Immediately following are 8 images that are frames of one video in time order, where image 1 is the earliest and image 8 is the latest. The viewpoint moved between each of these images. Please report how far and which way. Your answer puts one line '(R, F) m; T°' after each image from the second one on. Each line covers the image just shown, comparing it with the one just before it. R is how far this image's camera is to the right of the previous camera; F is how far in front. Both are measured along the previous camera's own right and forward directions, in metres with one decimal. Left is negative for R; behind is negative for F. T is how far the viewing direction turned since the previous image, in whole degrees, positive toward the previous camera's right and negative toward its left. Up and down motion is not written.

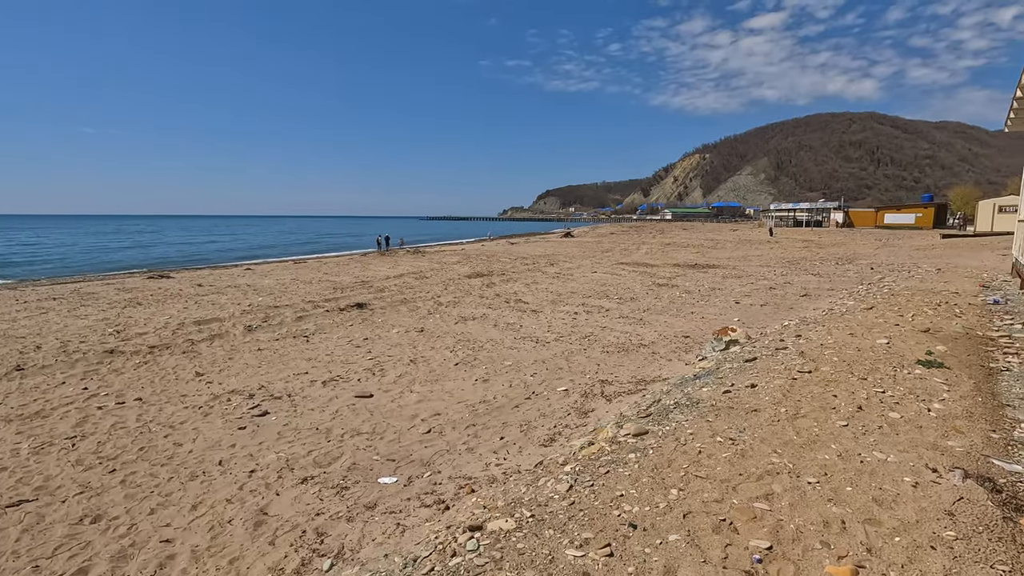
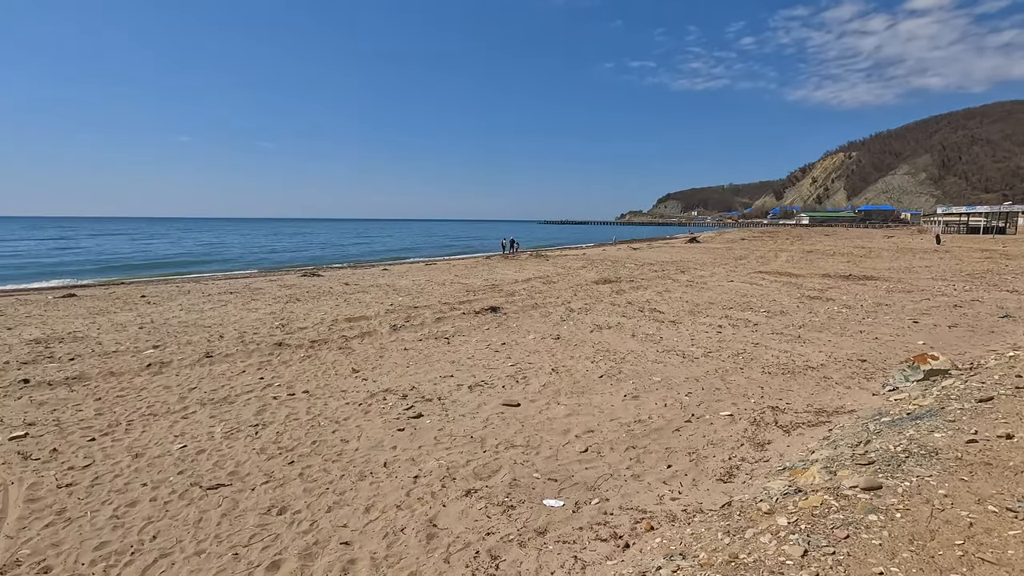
(-0.5, +0.3) m; -12°
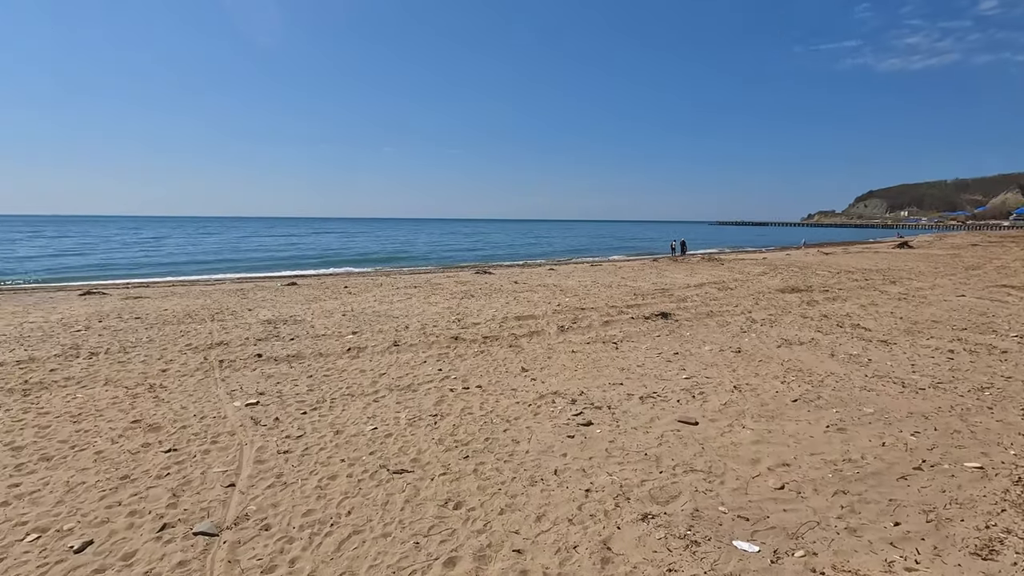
(-0.2, +0.2) m; -17°
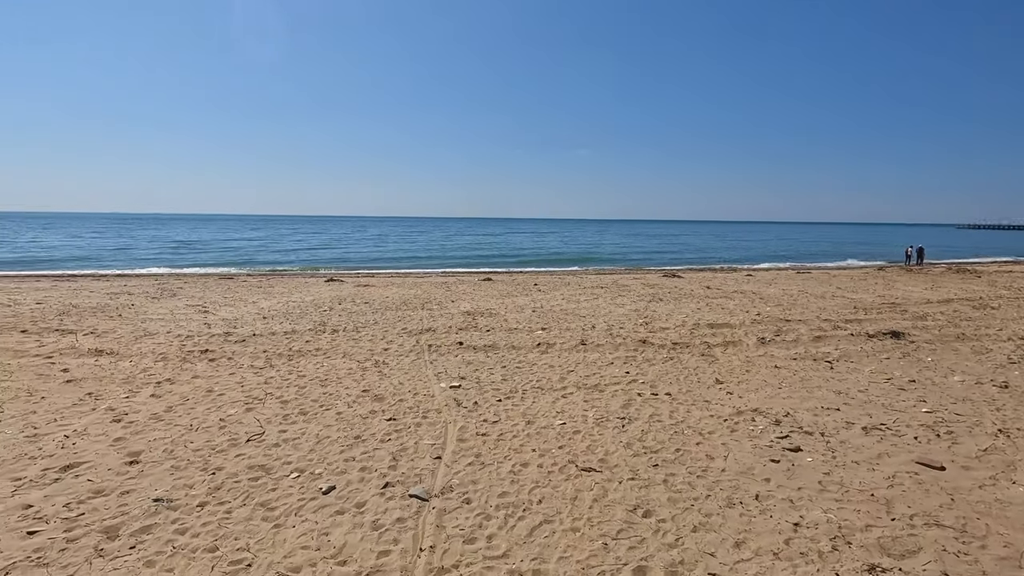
(-0.1, 0.0) m; -19°
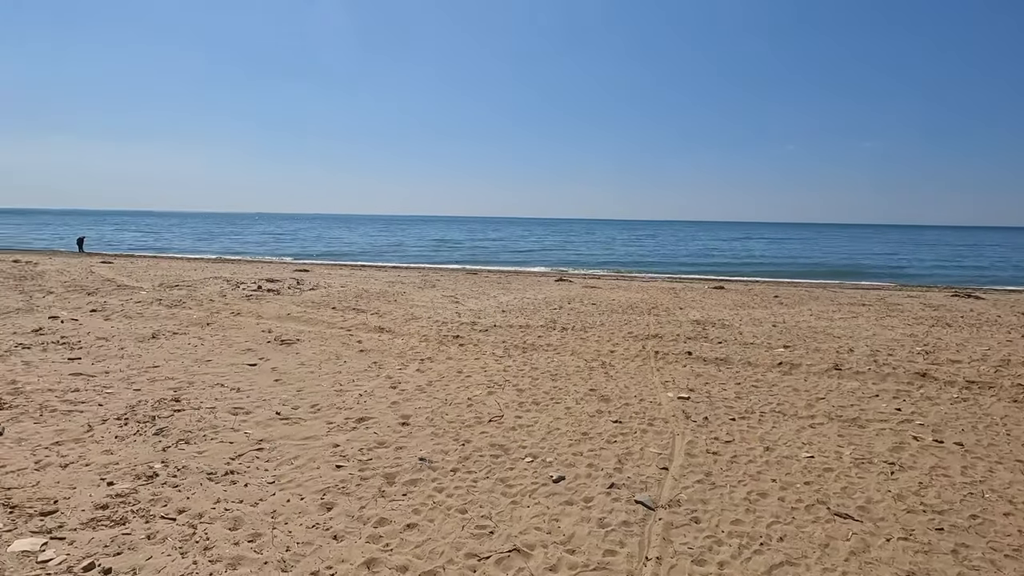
(-0.1, -0.1) m; -24°
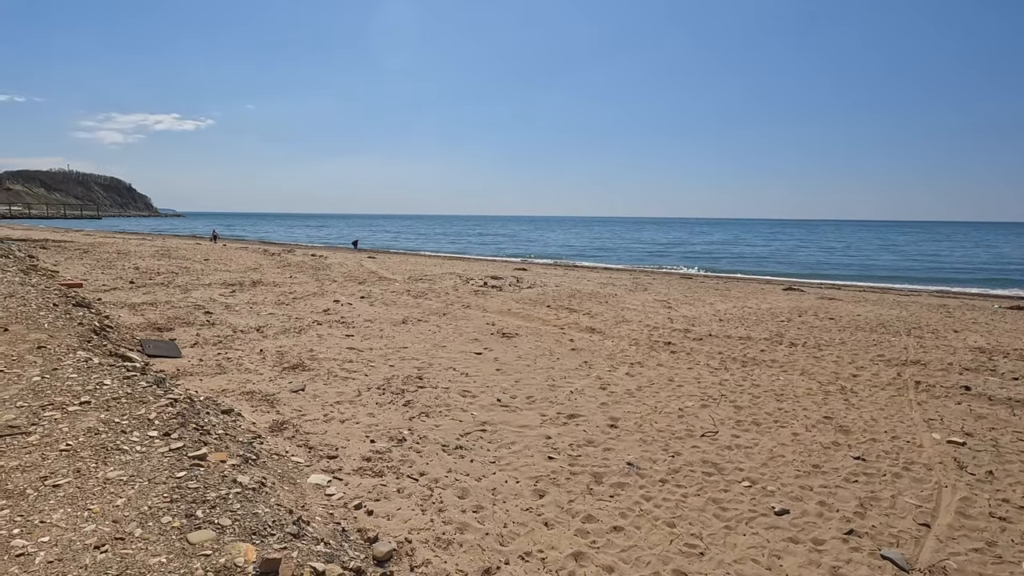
(0.0, -0.1) m; -22°
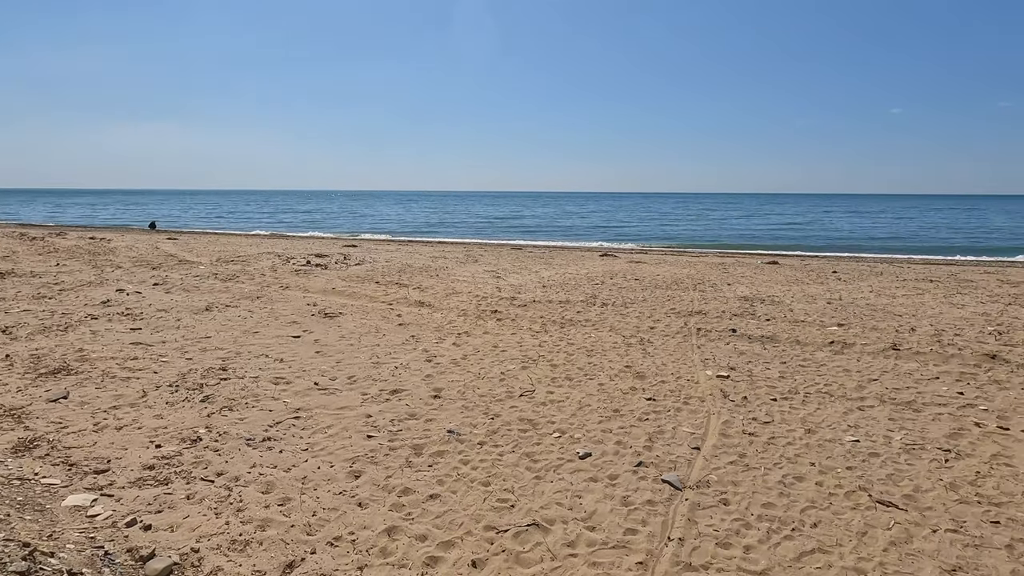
(+0.3, 0.0) m; +17°
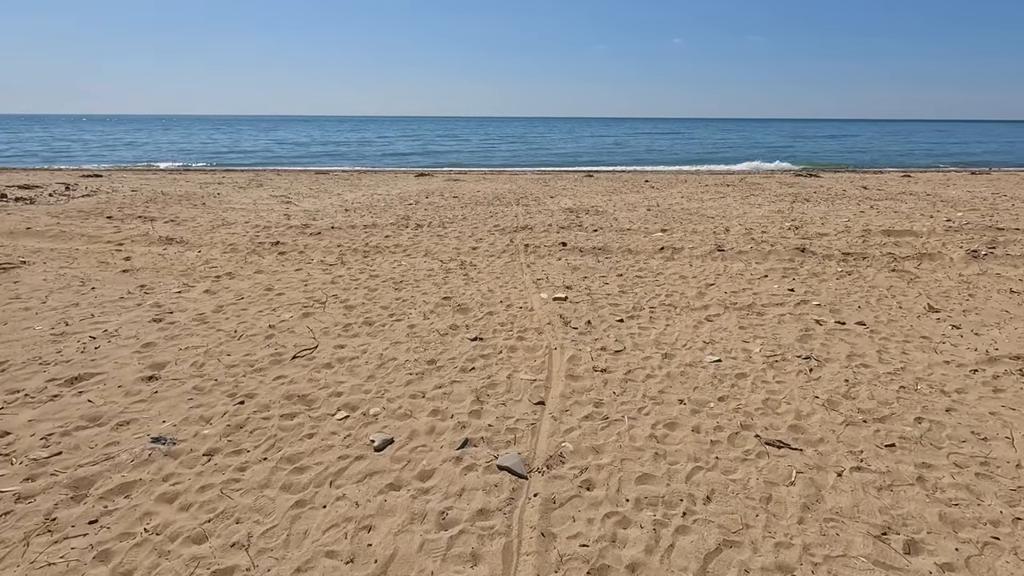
(+0.5, +1.6) m; +18°
